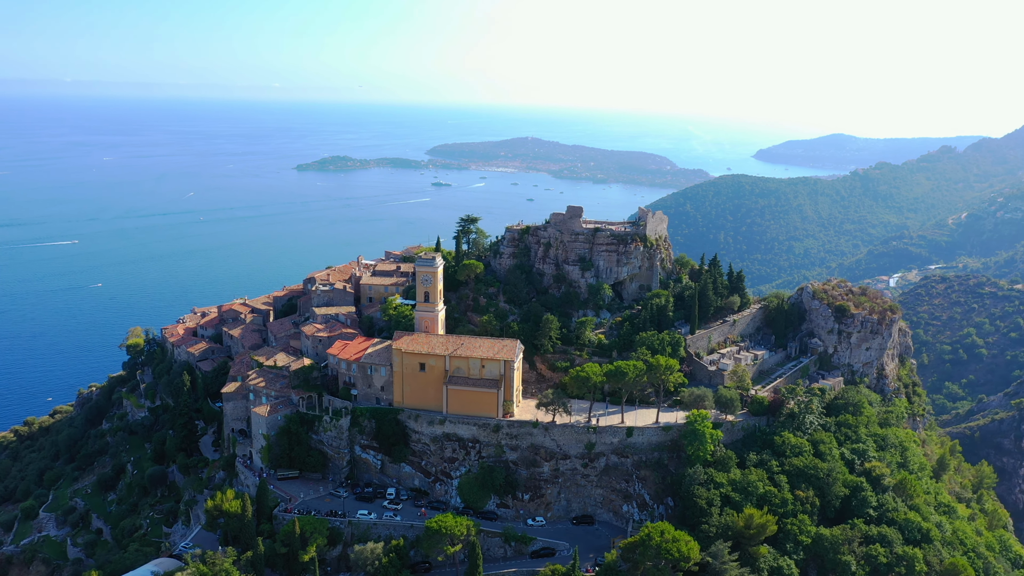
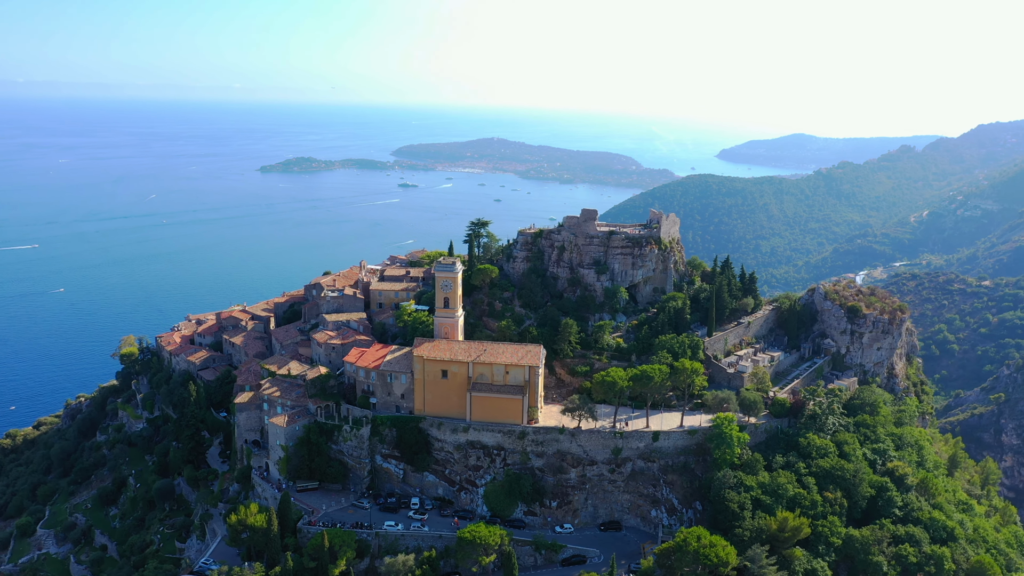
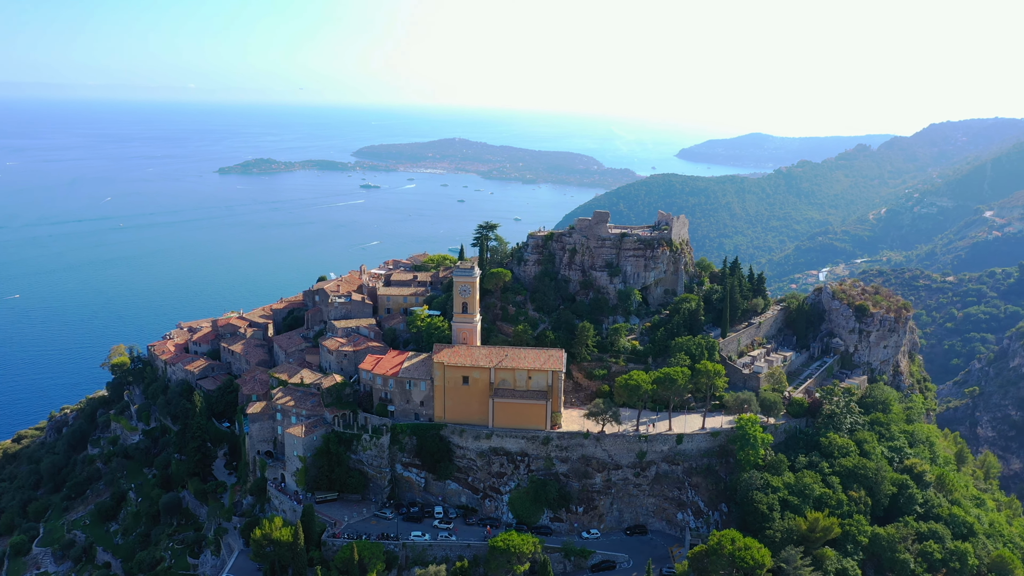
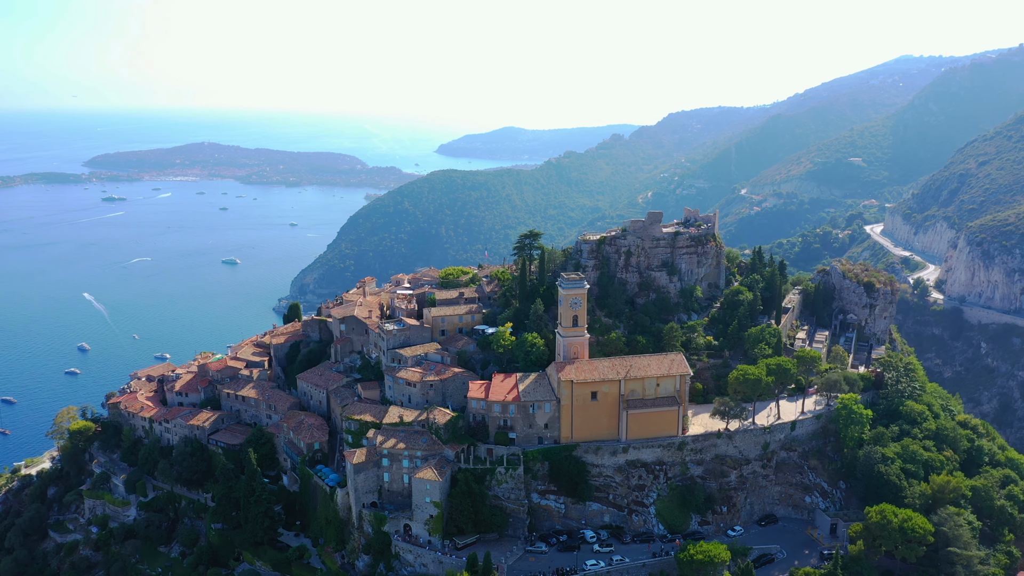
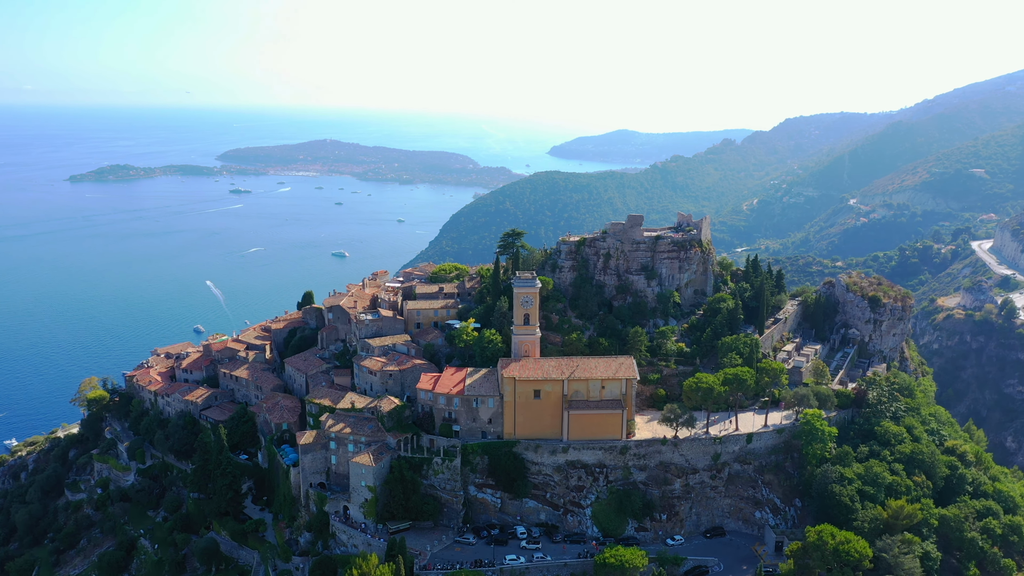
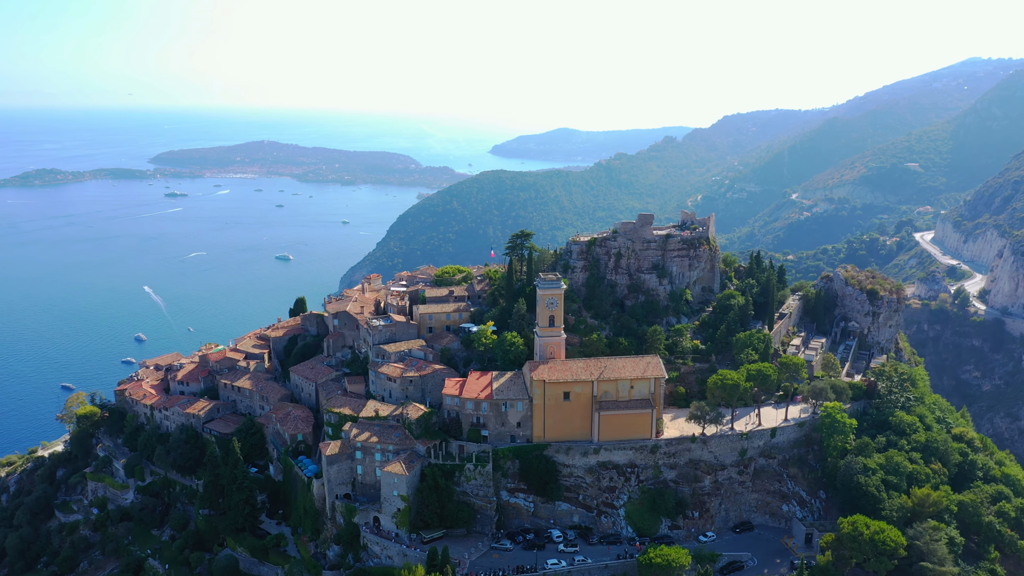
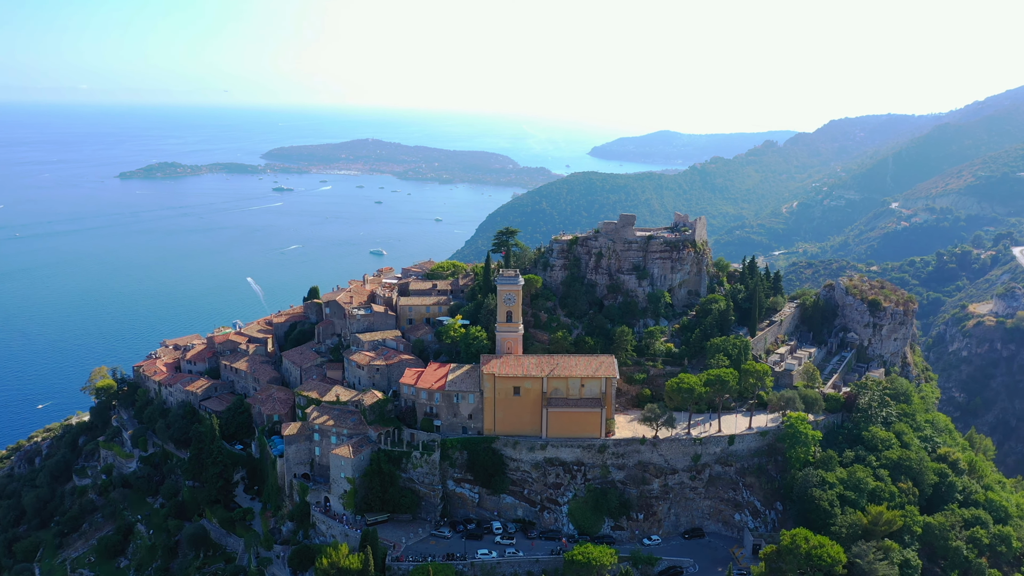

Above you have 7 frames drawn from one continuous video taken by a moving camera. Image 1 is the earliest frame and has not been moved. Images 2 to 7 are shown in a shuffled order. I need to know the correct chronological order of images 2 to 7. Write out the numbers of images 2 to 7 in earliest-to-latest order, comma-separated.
2, 3, 7, 5, 6, 4
